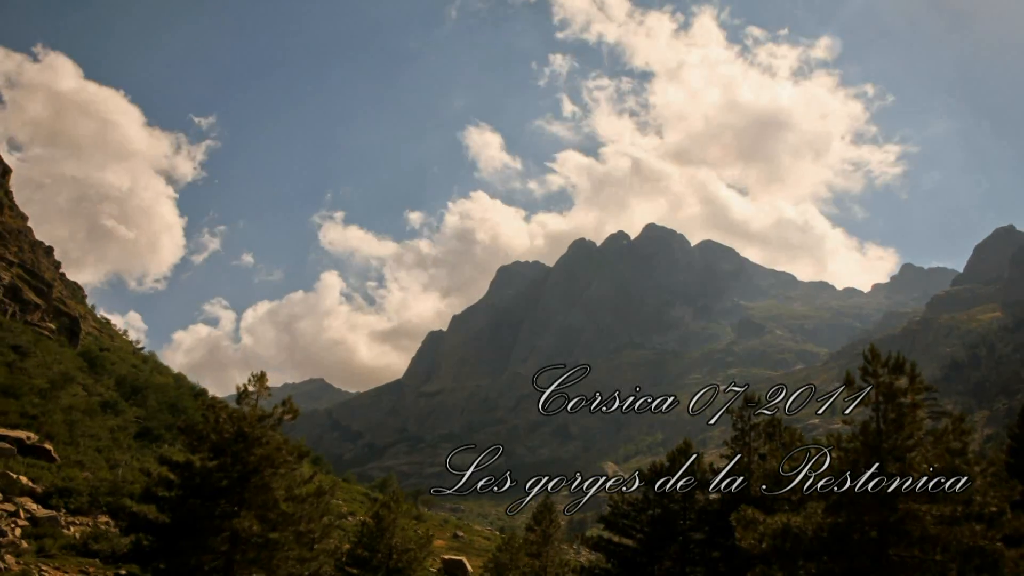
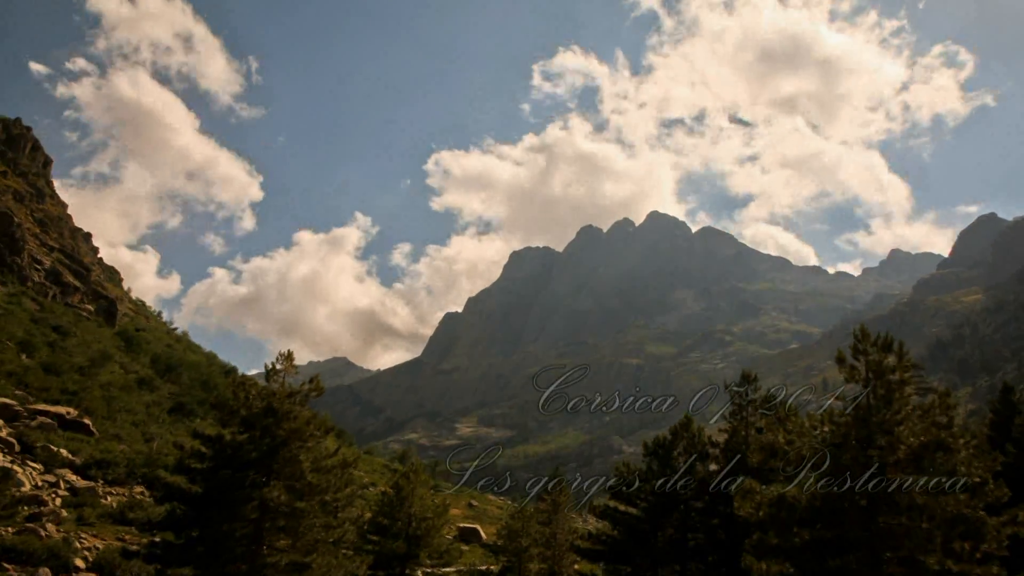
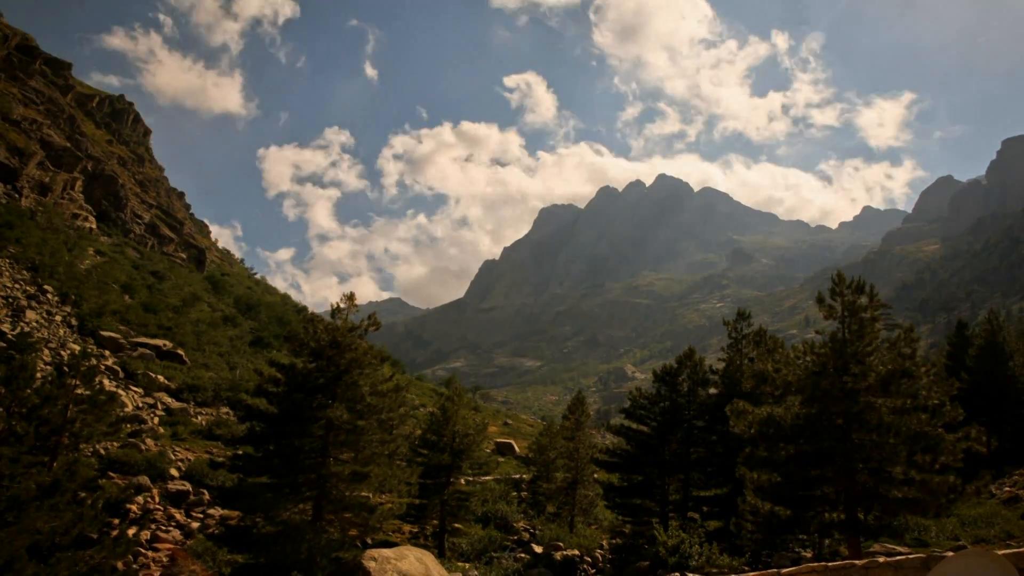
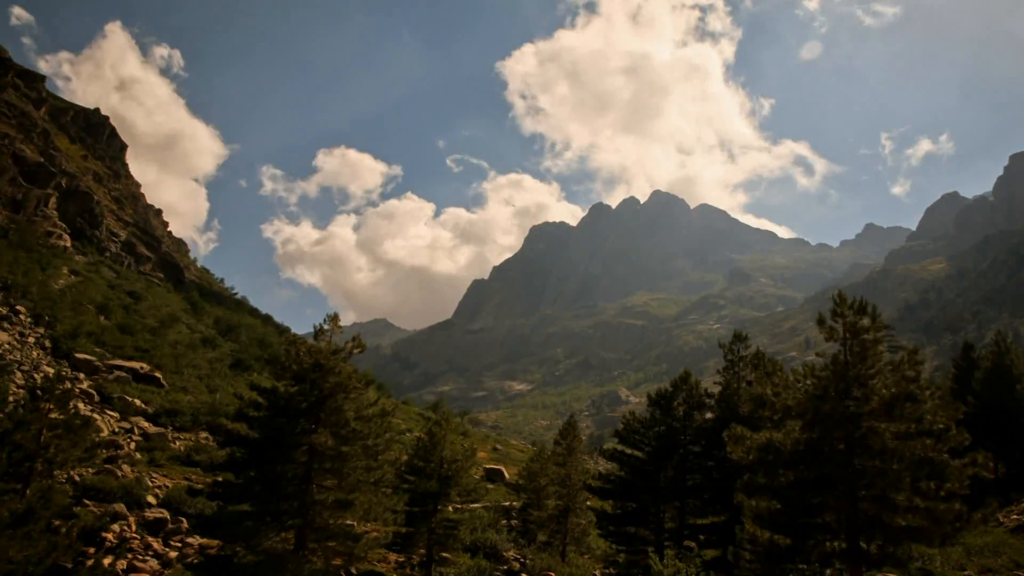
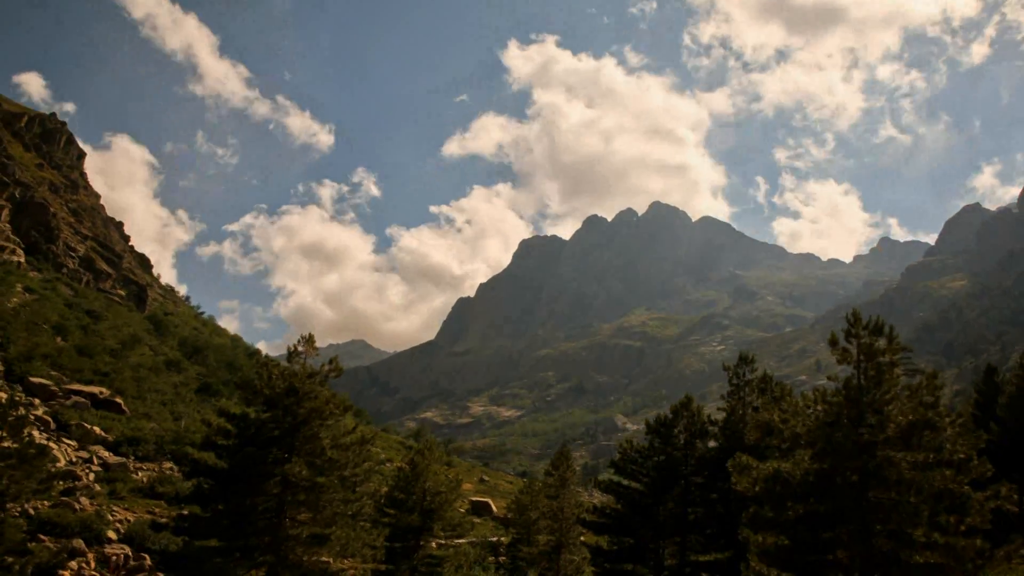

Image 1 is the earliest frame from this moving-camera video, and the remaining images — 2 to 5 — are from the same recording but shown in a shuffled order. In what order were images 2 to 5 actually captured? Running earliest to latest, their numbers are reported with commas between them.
2, 5, 4, 3
